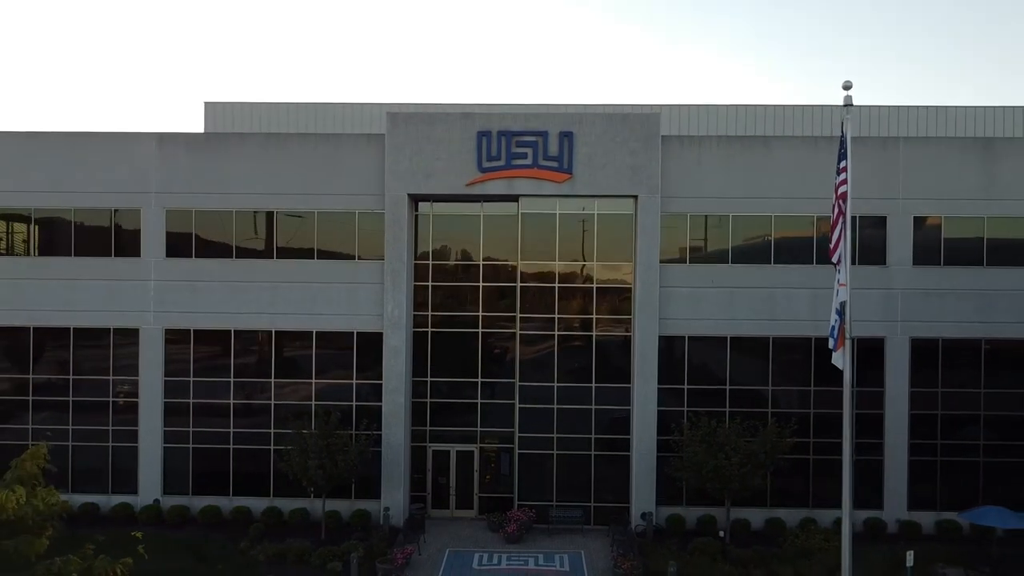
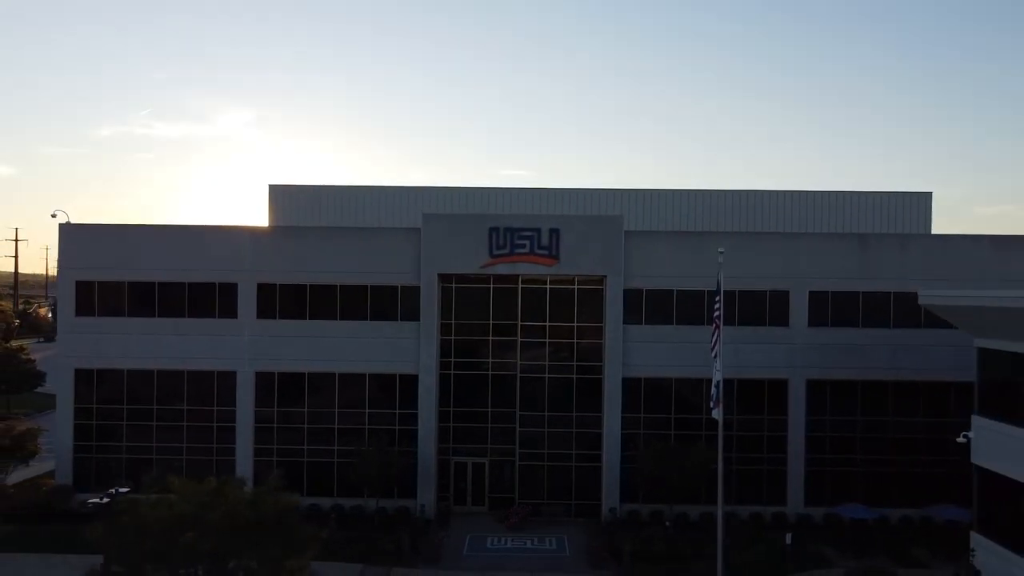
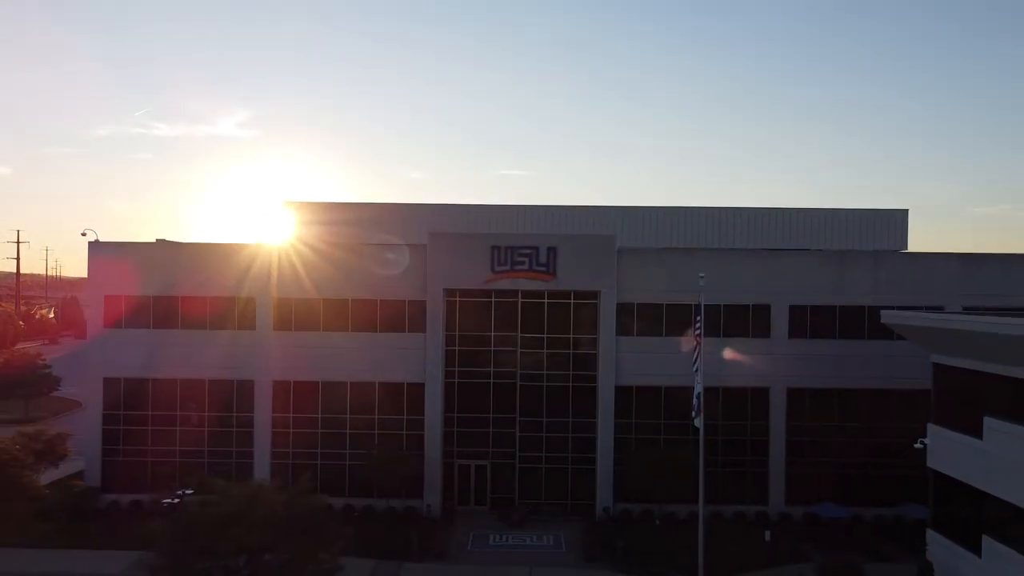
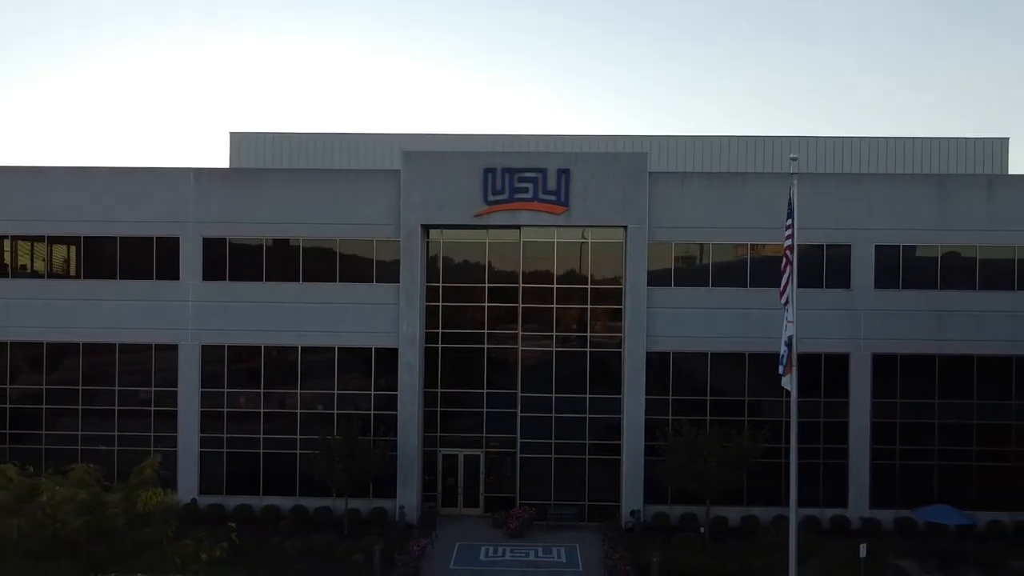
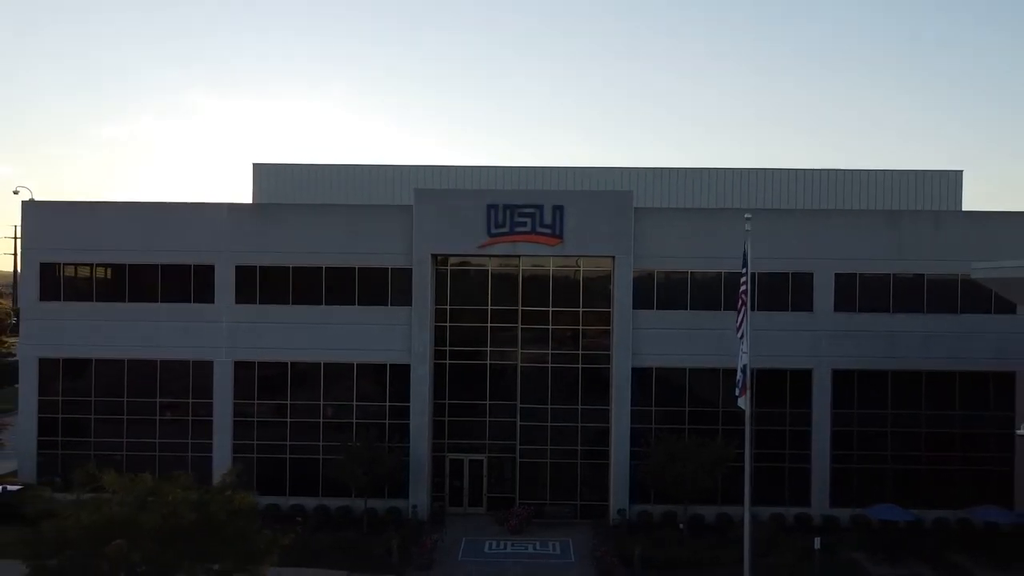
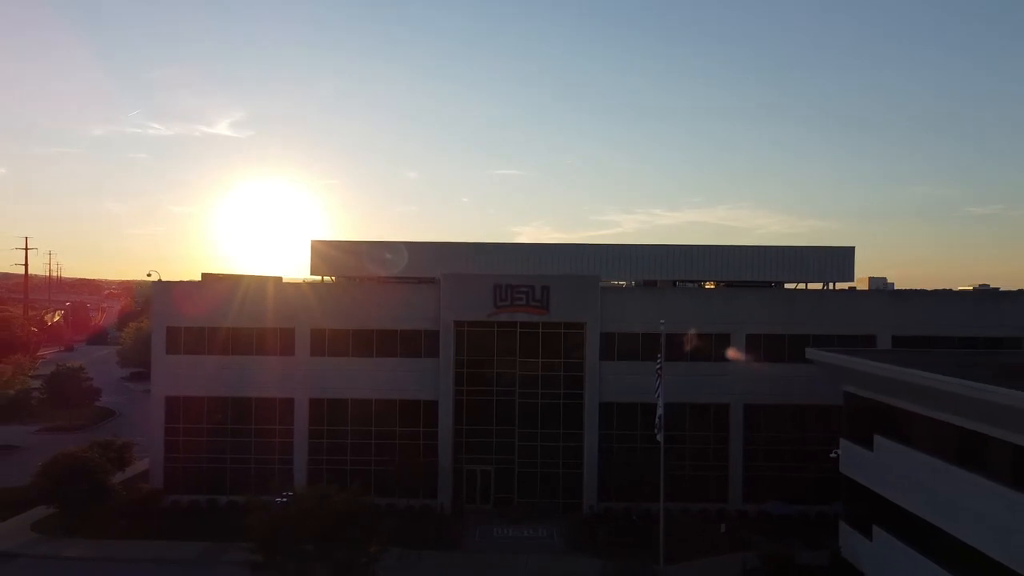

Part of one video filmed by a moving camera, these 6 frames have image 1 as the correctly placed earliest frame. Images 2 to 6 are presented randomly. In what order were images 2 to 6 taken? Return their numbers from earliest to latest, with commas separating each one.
4, 5, 2, 3, 6
